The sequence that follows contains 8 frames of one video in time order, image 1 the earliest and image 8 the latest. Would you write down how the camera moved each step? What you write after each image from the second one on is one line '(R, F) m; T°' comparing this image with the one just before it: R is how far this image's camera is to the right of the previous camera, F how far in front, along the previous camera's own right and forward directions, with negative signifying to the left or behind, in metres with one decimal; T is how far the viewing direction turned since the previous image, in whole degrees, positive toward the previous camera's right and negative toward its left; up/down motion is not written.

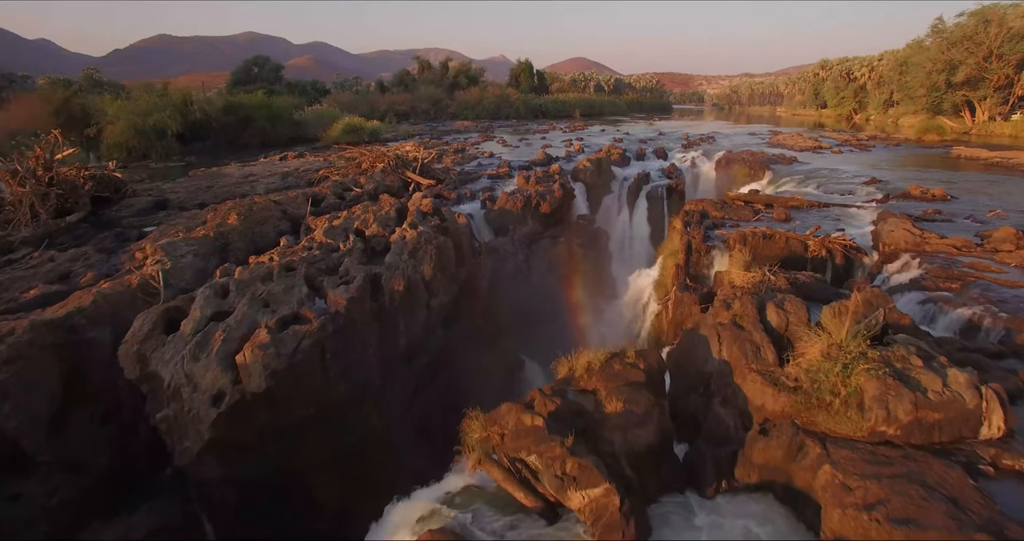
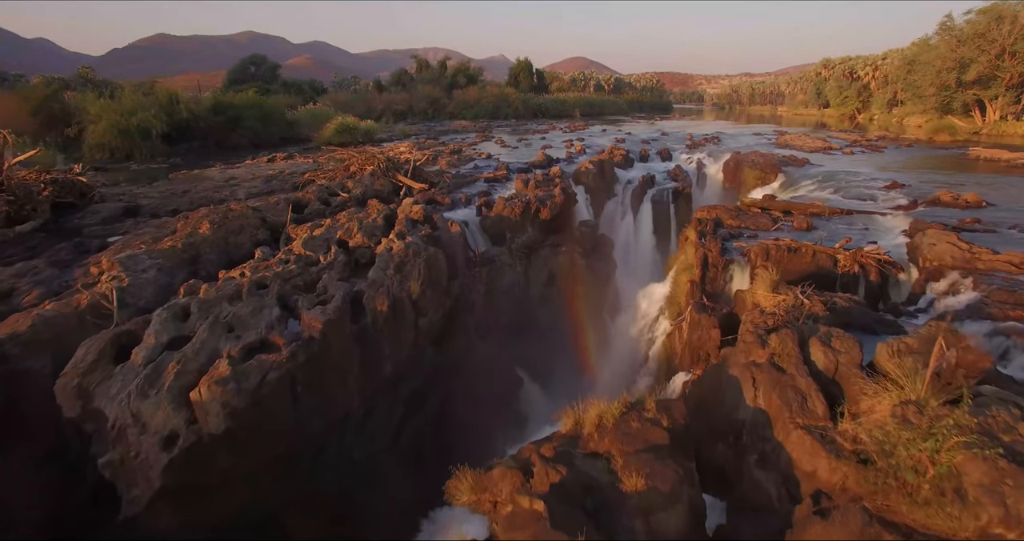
(0.0, +1.0) m; 0°
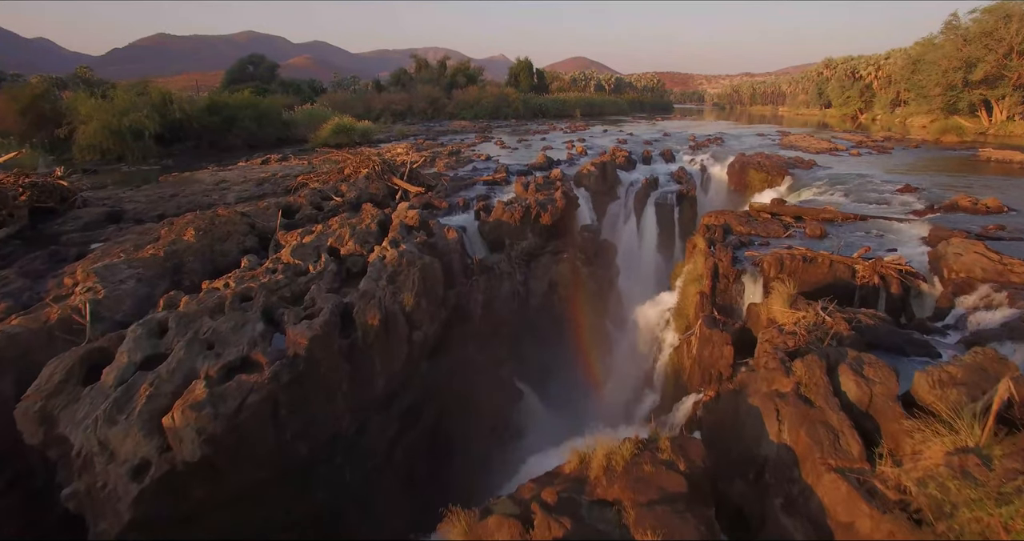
(0.0, +0.5) m; 0°
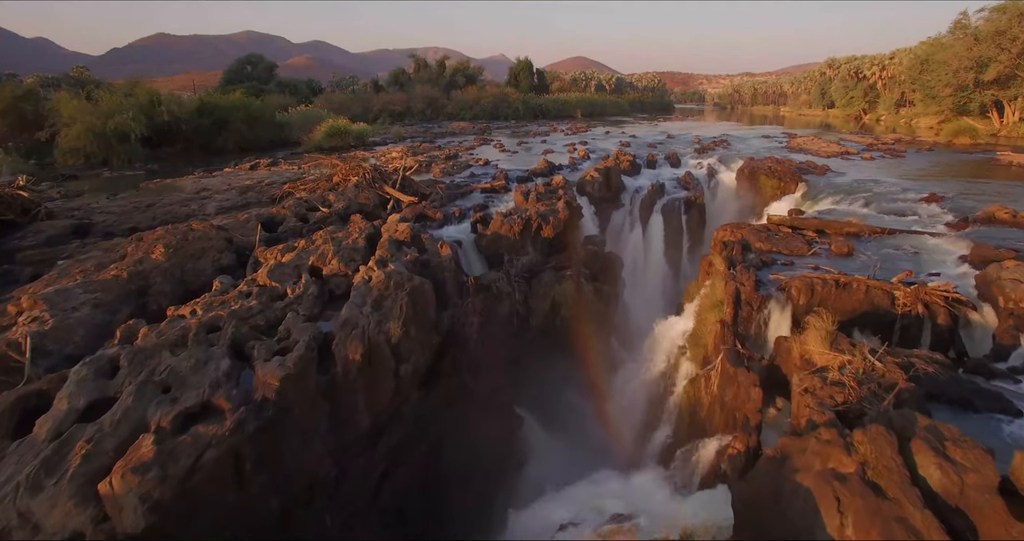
(0.0, +0.9) m; 0°
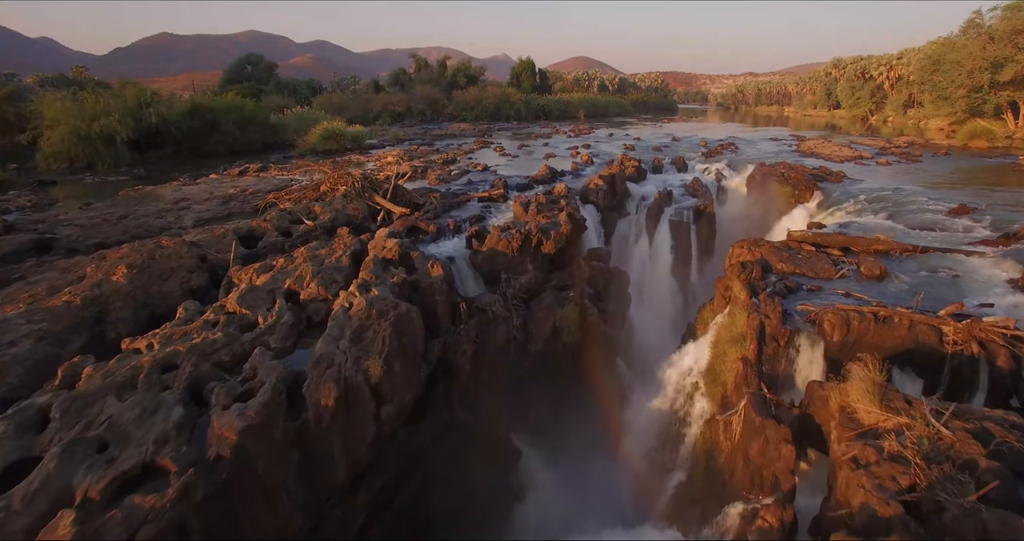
(+0.1, +0.9) m; 0°
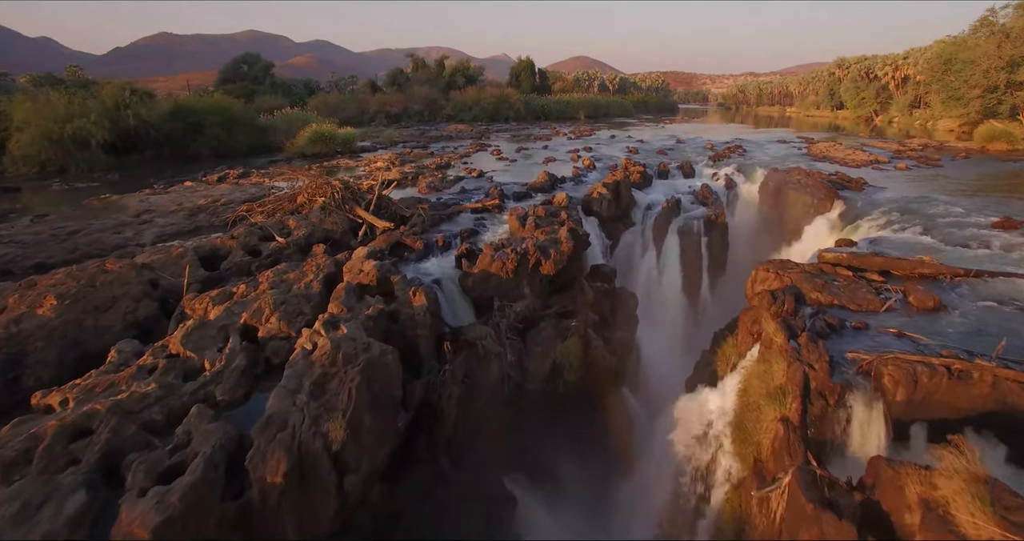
(+0.1, +1.2) m; 0°
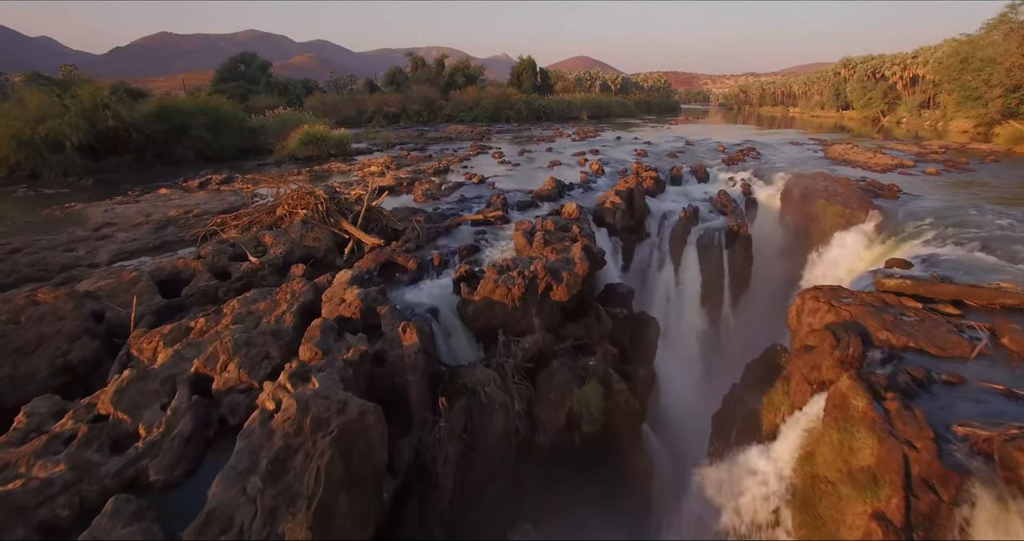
(-0.1, +1.3) m; 0°
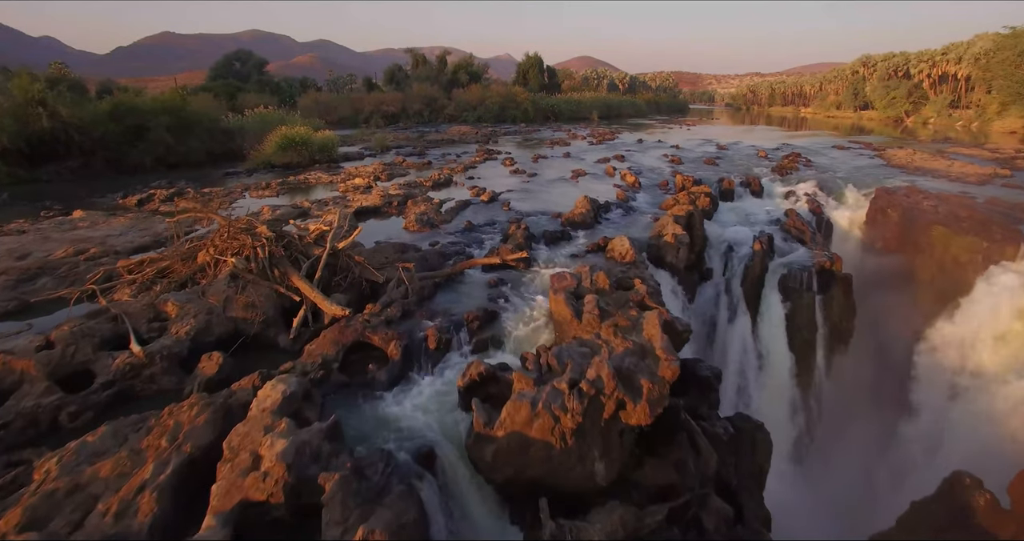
(-0.4, +3.6) m; 0°
